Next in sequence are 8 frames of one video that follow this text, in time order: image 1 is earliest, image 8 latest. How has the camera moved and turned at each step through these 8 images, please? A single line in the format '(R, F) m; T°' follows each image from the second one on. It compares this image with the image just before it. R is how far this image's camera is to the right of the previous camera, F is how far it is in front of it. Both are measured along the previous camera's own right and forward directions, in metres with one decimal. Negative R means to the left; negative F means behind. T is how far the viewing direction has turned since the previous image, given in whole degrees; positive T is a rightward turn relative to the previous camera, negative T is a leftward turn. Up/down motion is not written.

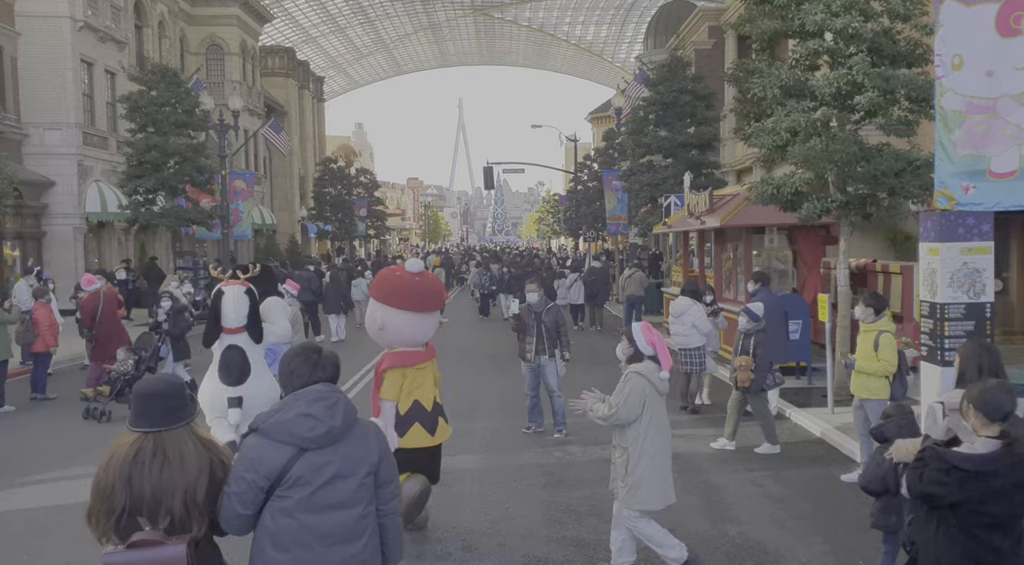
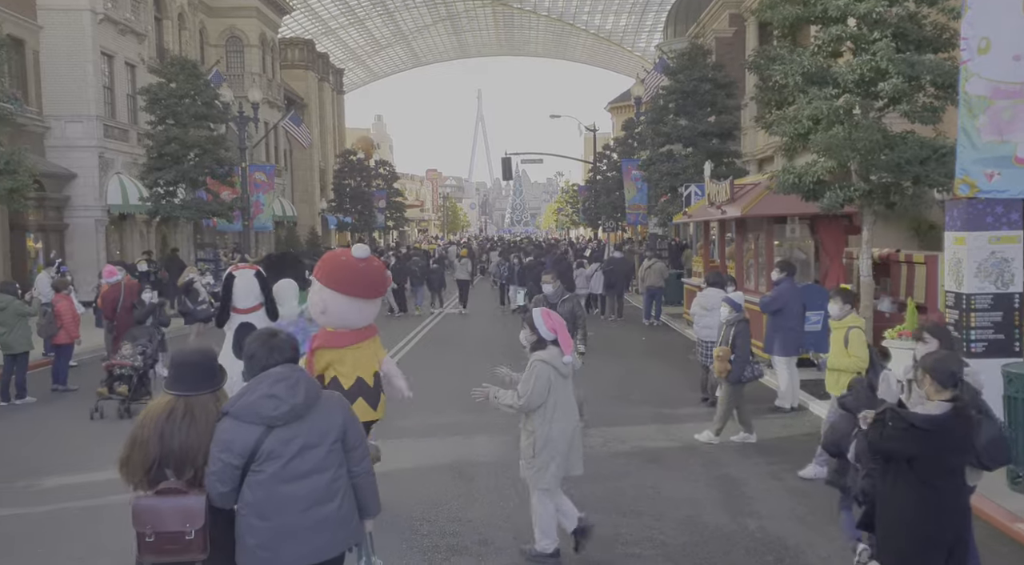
(0.0, +0.1) m; -1°
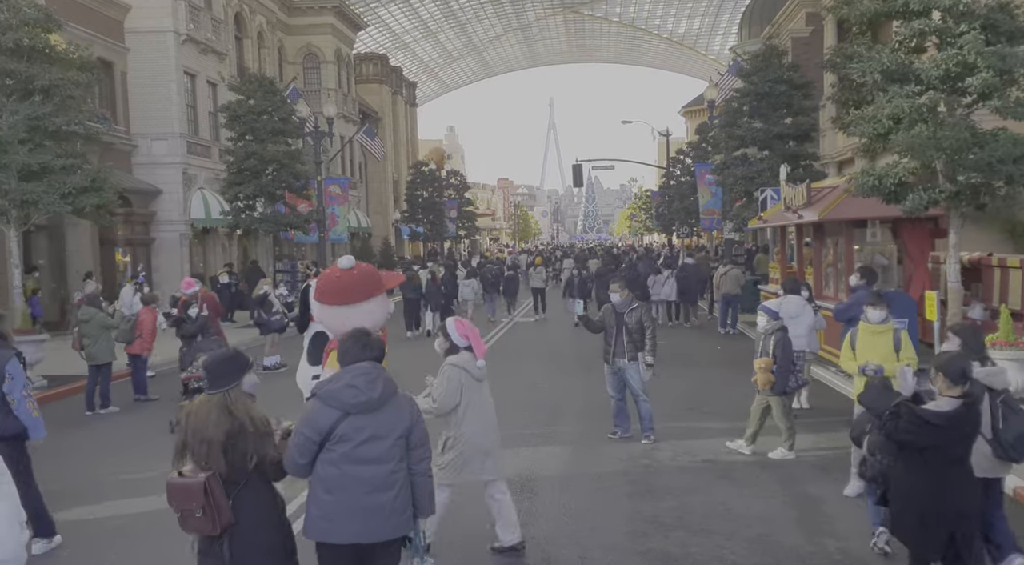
(+0.1, +0.3) m; -4°
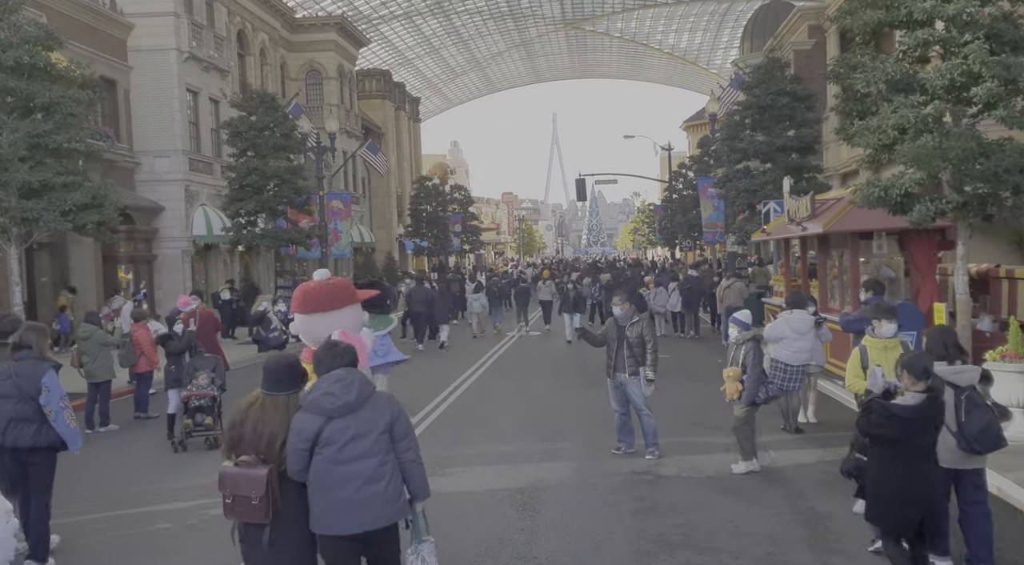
(0.0, +0.1) m; 0°
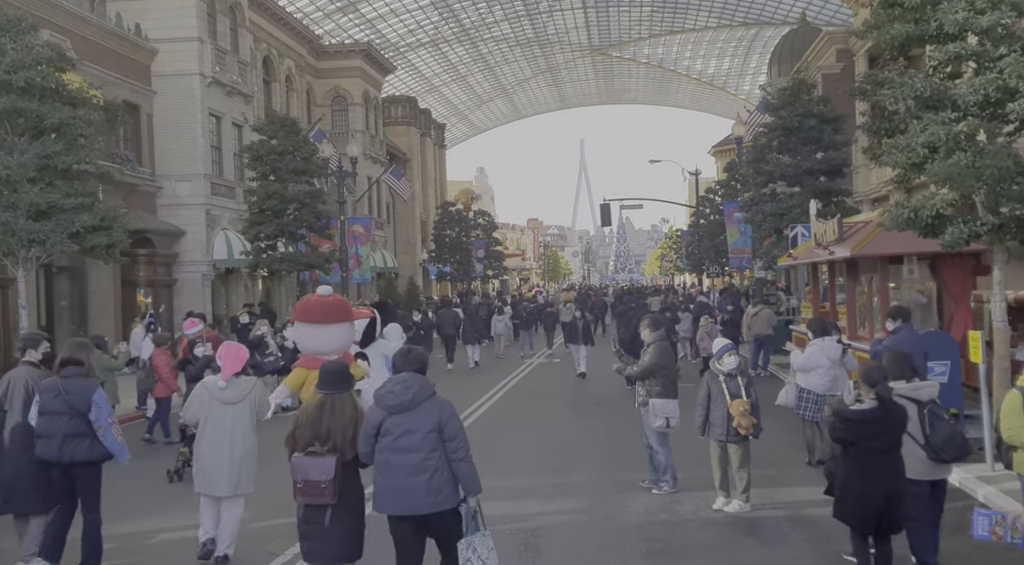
(+0.2, +0.5) m; -1°
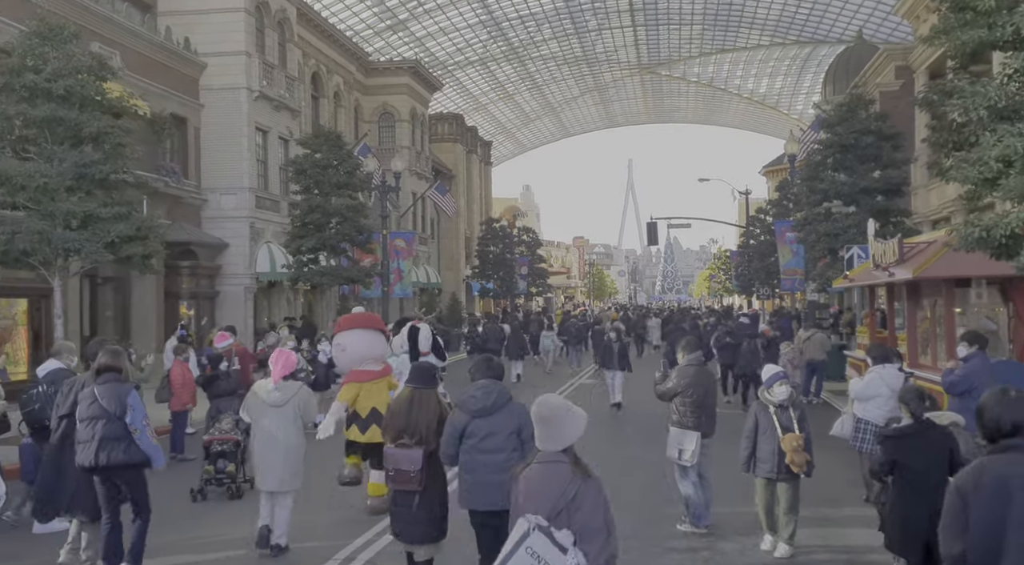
(0.0, +0.6) m; -2°
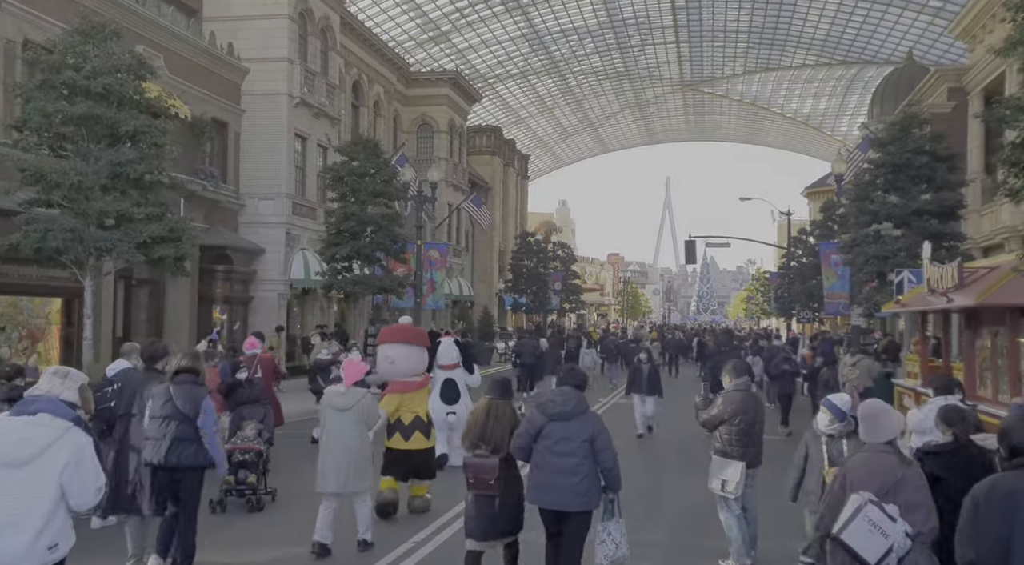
(-0.1, +0.5) m; -2°
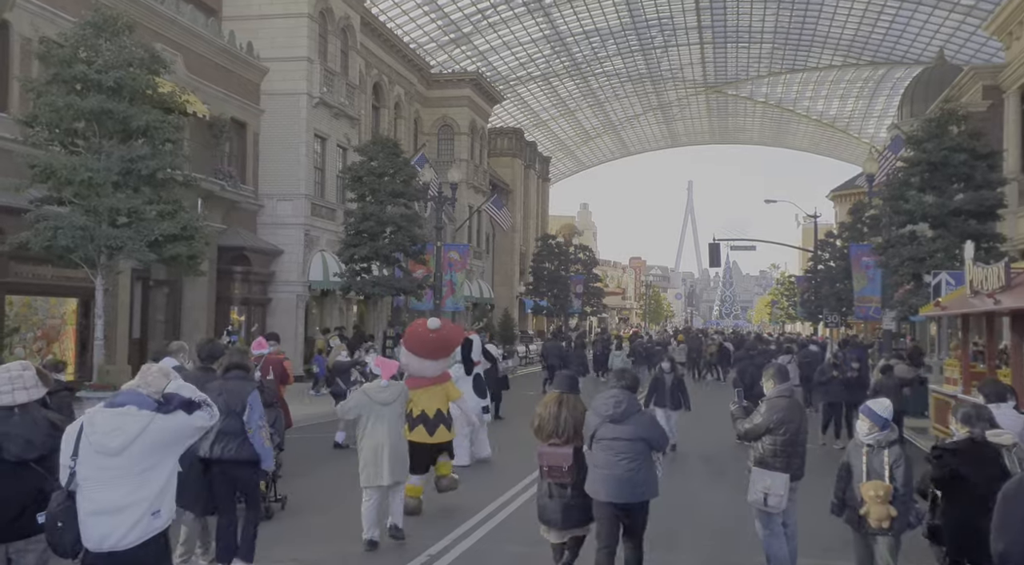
(0.0, +0.6) m; -1°
